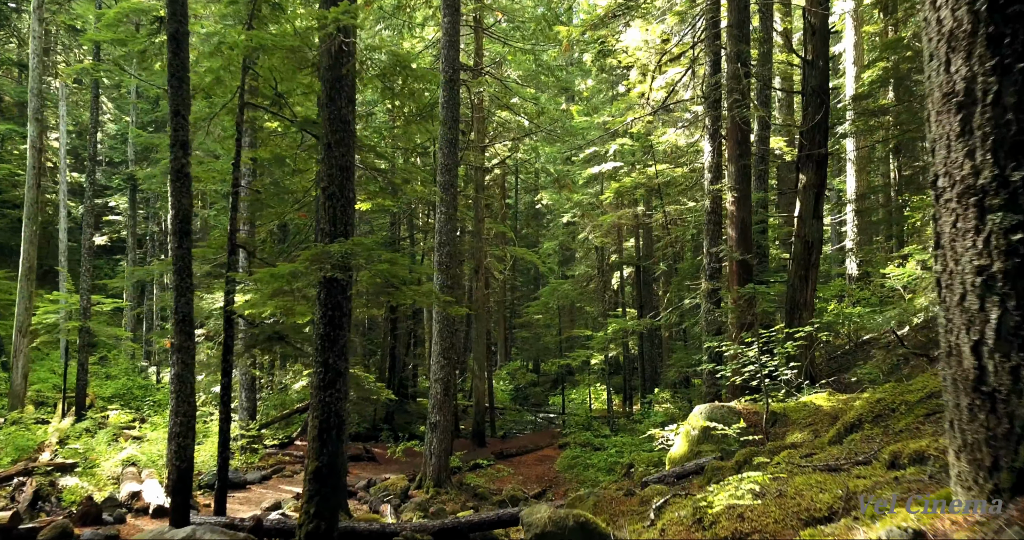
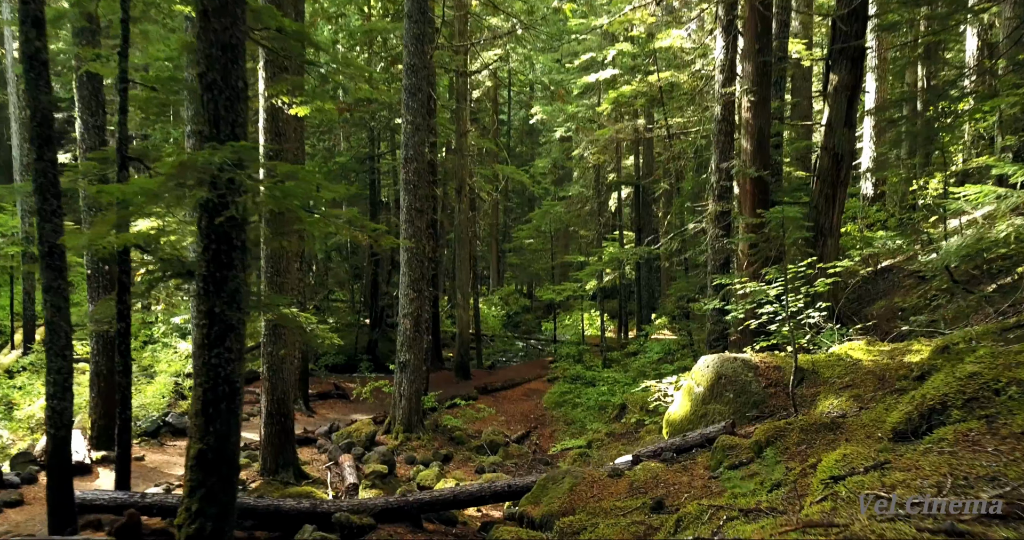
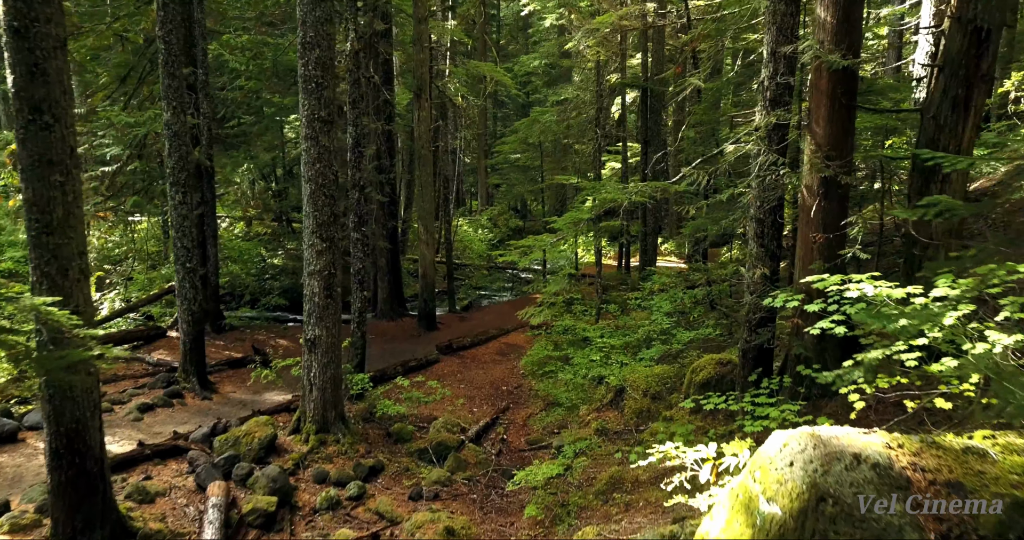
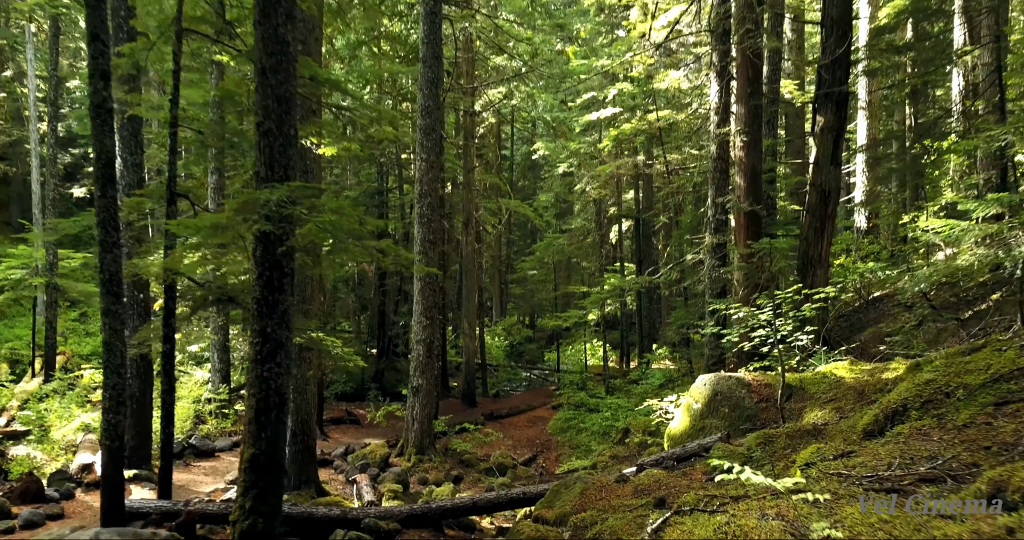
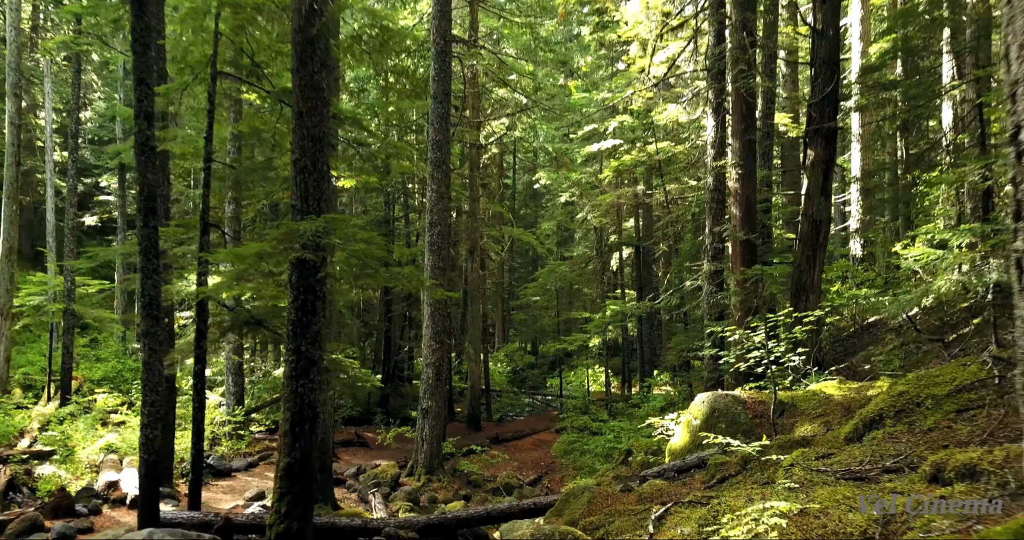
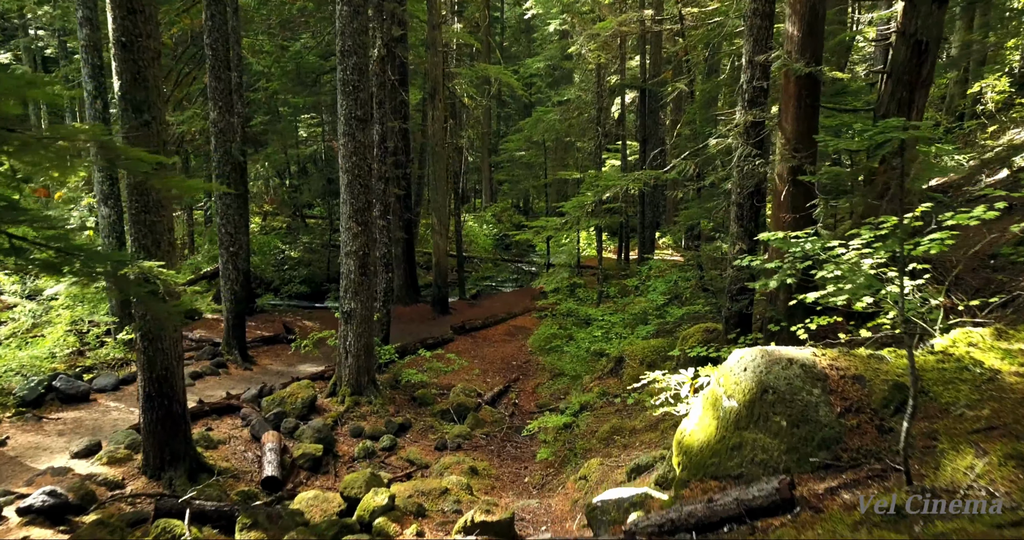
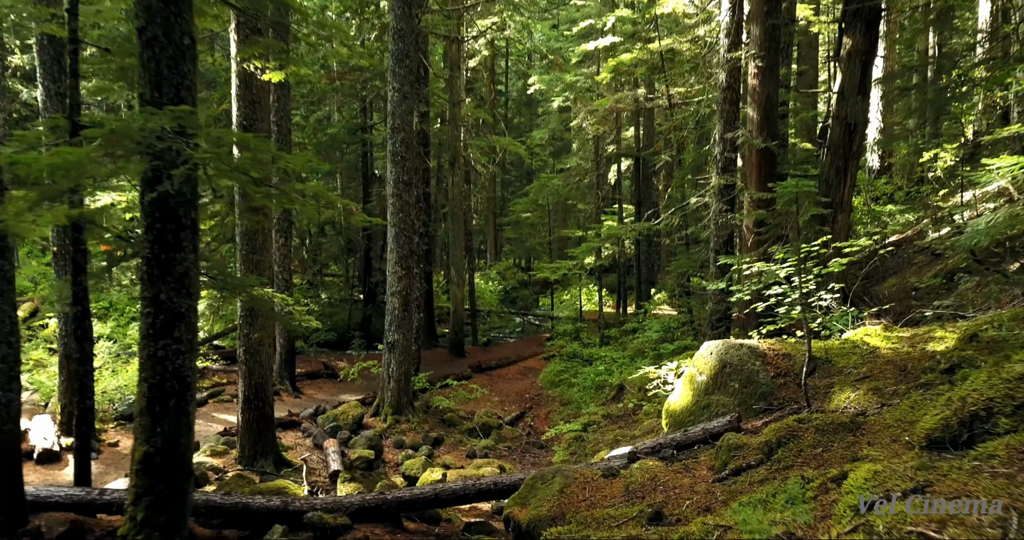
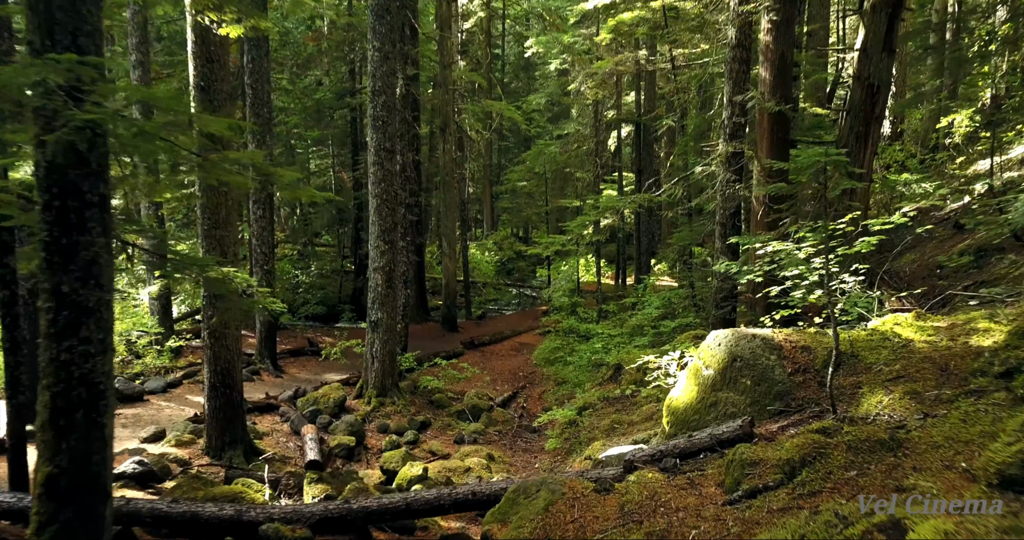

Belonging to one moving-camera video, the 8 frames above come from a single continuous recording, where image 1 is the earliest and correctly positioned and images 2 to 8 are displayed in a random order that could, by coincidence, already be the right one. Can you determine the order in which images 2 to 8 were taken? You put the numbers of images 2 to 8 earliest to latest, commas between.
5, 4, 2, 7, 8, 6, 3
